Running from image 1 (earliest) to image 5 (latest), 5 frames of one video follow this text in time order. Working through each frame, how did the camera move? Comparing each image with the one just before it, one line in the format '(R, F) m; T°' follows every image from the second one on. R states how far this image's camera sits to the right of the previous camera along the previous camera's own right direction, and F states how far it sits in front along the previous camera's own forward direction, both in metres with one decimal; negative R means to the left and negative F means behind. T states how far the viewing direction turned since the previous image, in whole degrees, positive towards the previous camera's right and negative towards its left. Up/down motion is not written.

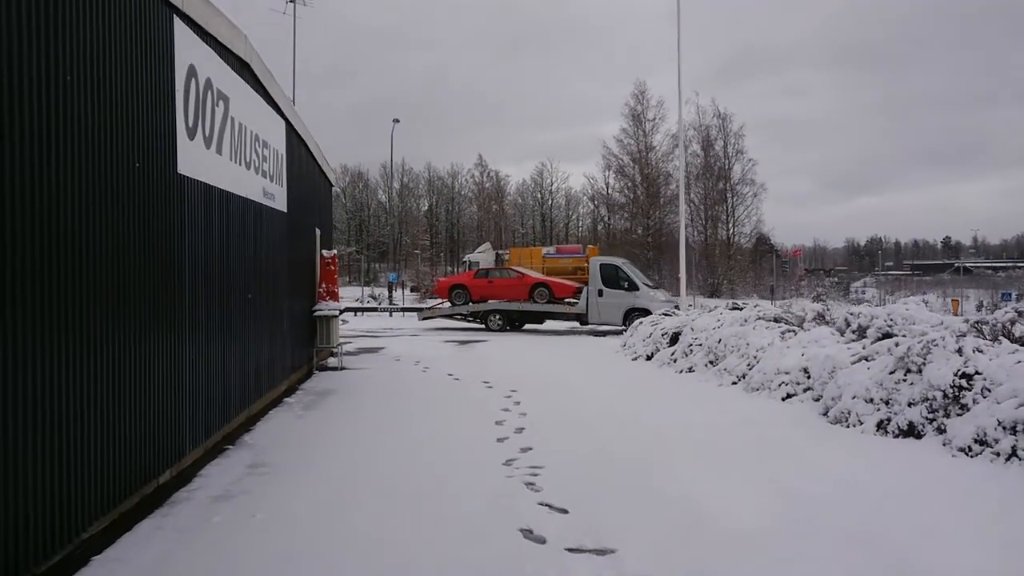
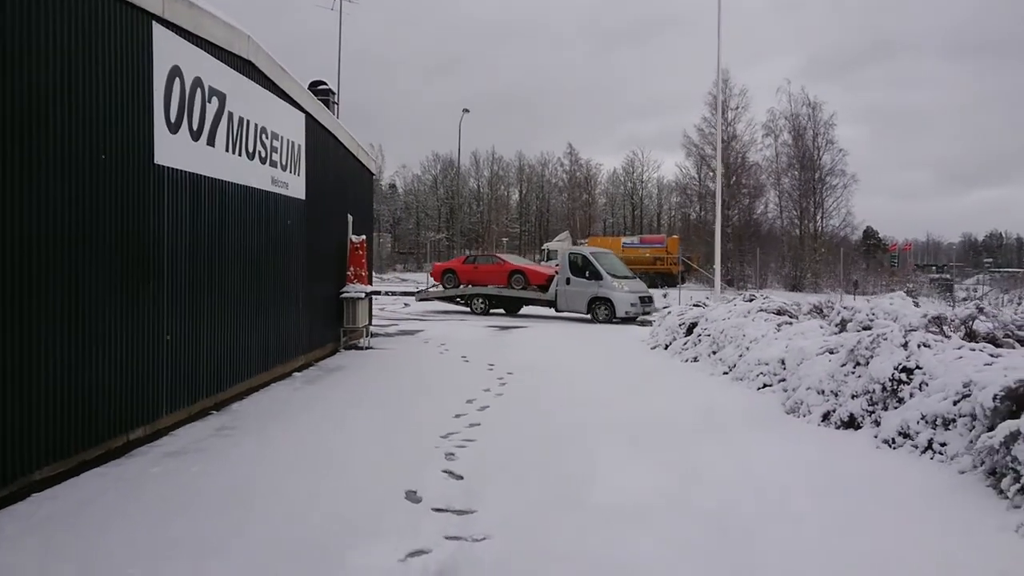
(+1.2, -0.2) m; -7°
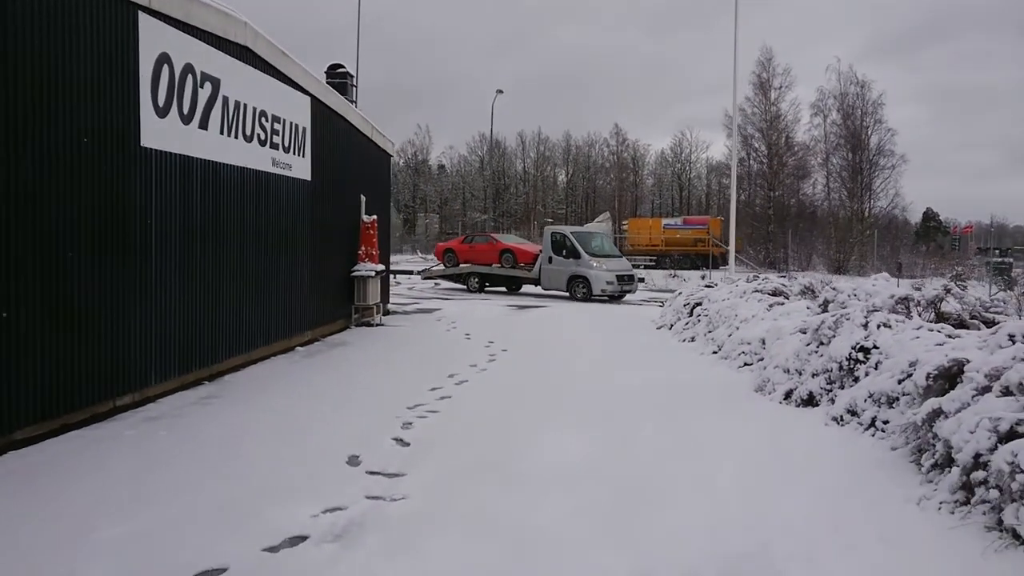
(+0.7, -0.2) m; -3°
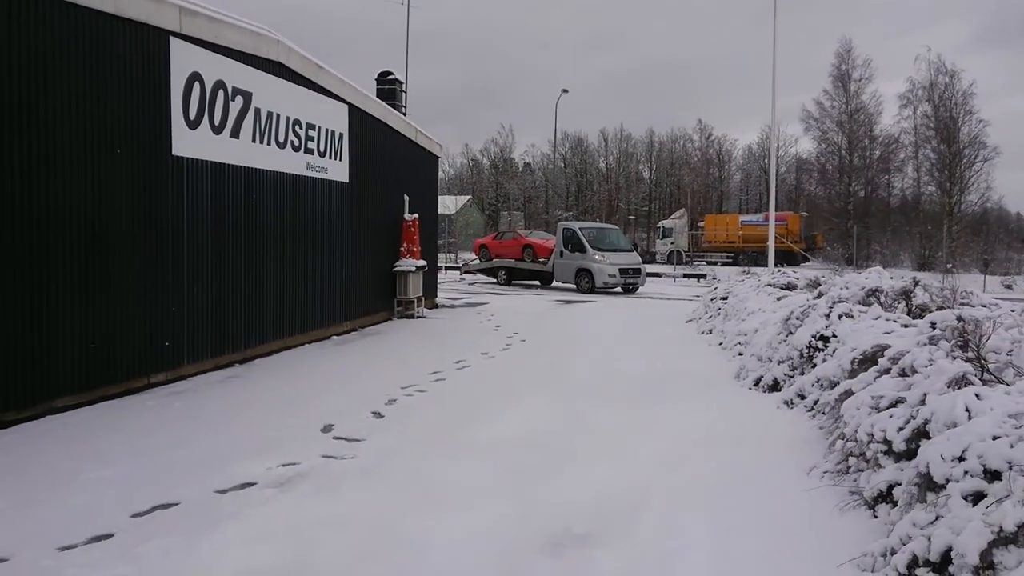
(+0.9, -0.4) m; -6°
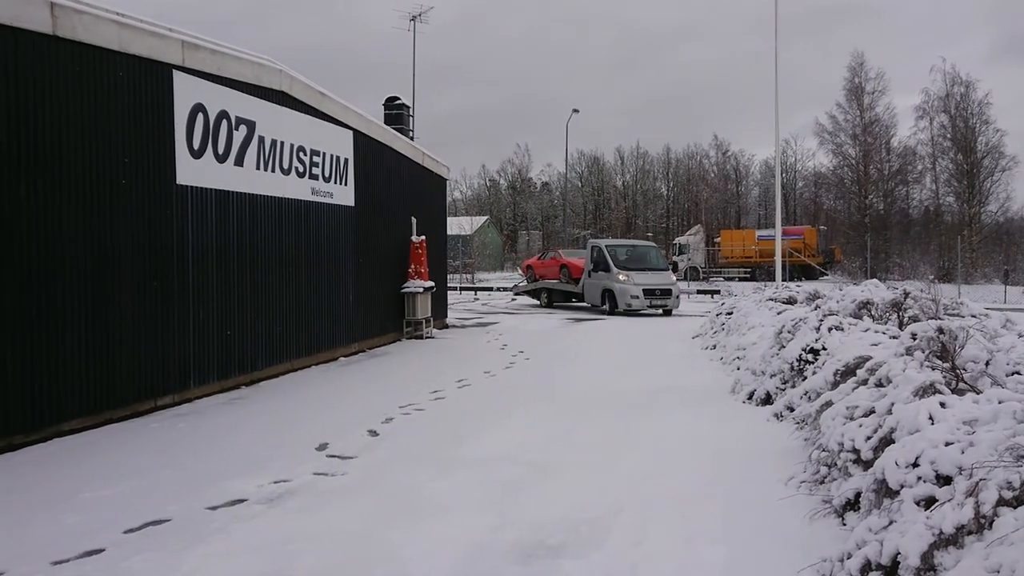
(+0.2, -0.1) m; -1°
